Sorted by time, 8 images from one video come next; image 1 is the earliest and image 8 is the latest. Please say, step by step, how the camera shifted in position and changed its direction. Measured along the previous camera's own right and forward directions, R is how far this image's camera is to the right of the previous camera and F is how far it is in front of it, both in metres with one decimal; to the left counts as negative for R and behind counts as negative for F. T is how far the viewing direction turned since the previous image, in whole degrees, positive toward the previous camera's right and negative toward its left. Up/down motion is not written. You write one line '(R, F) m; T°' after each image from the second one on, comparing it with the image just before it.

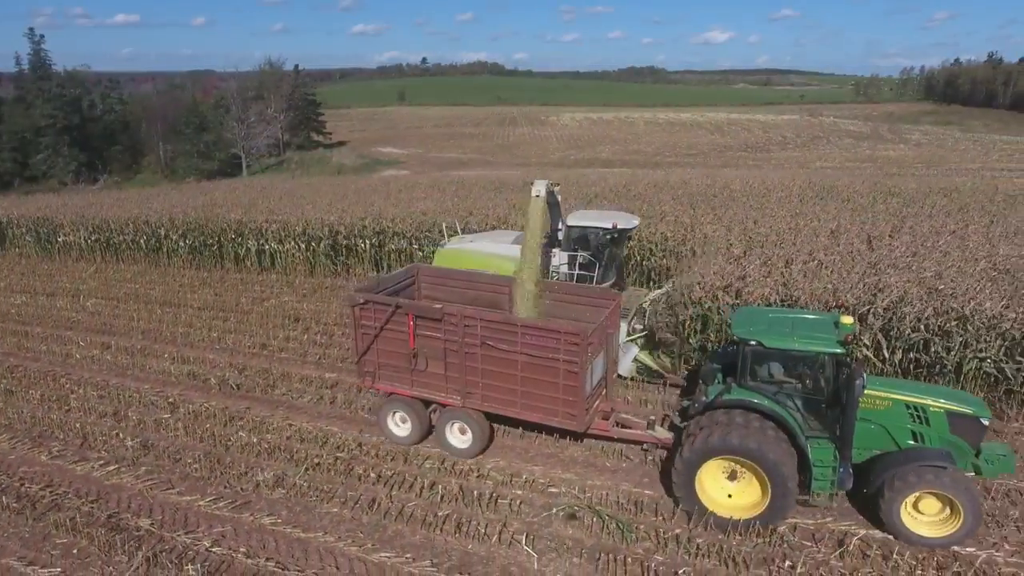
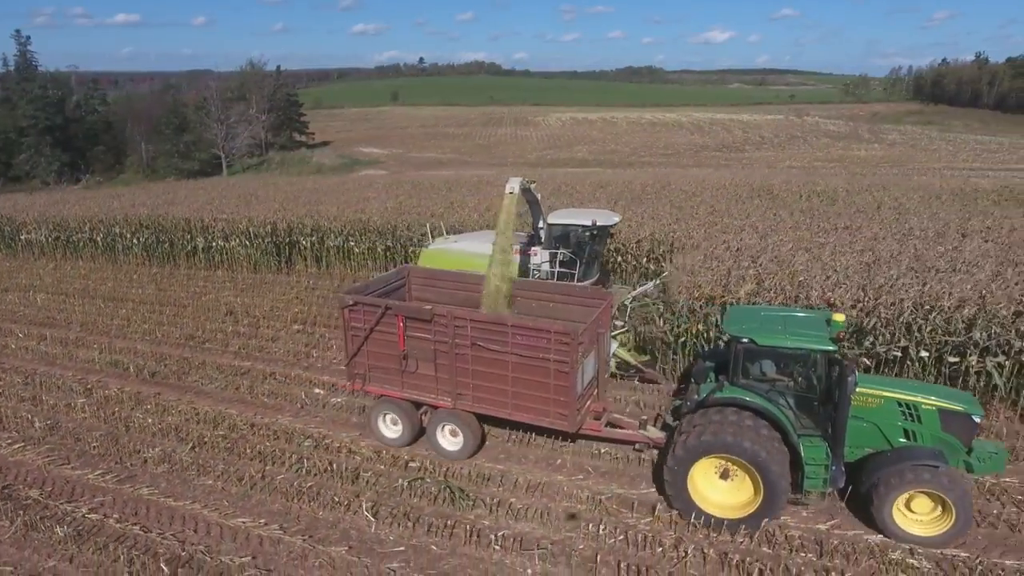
(+1.6, -0.6) m; 0°
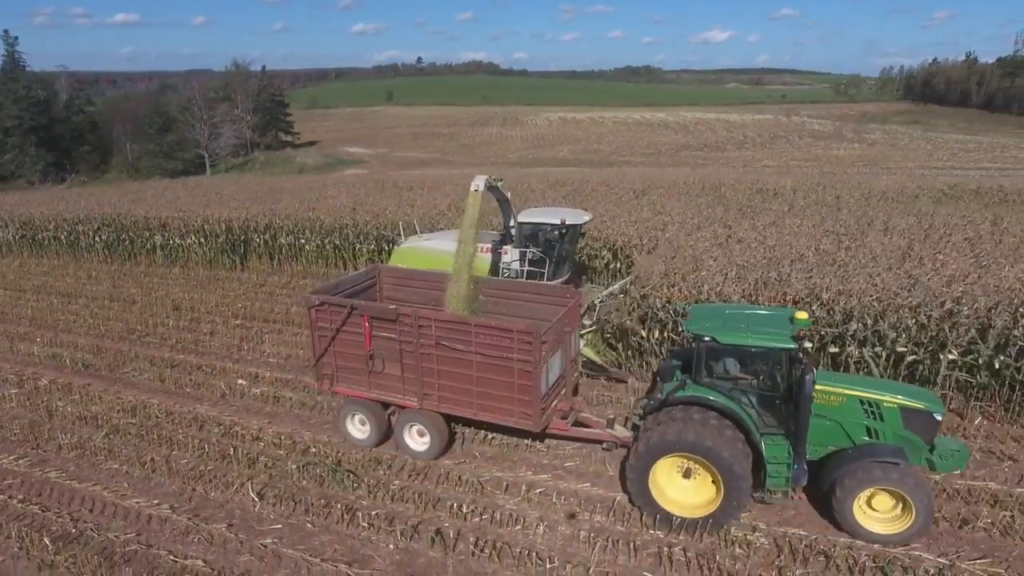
(+1.3, -0.4) m; 0°
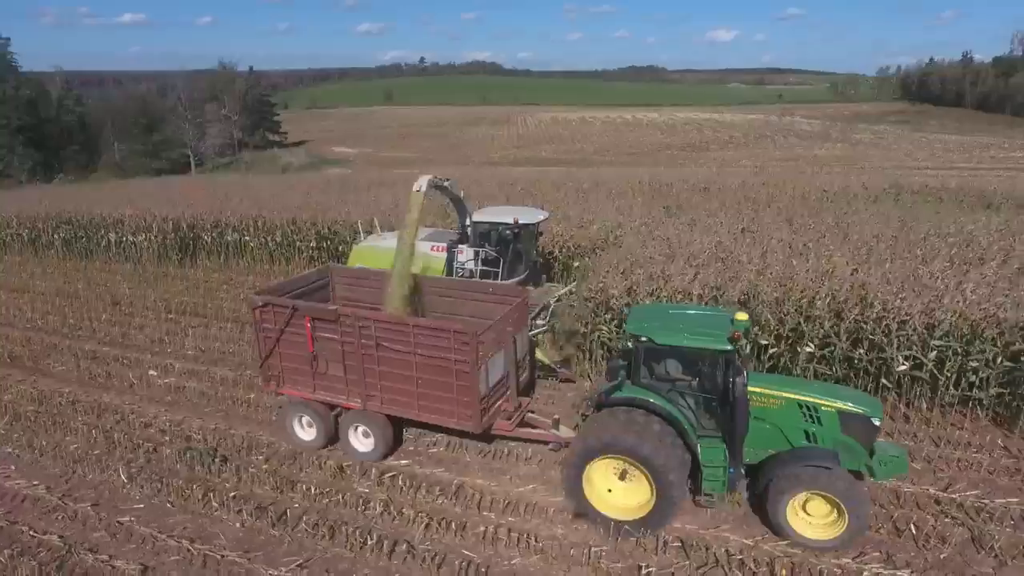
(+1.7, -0.3) m; -1°
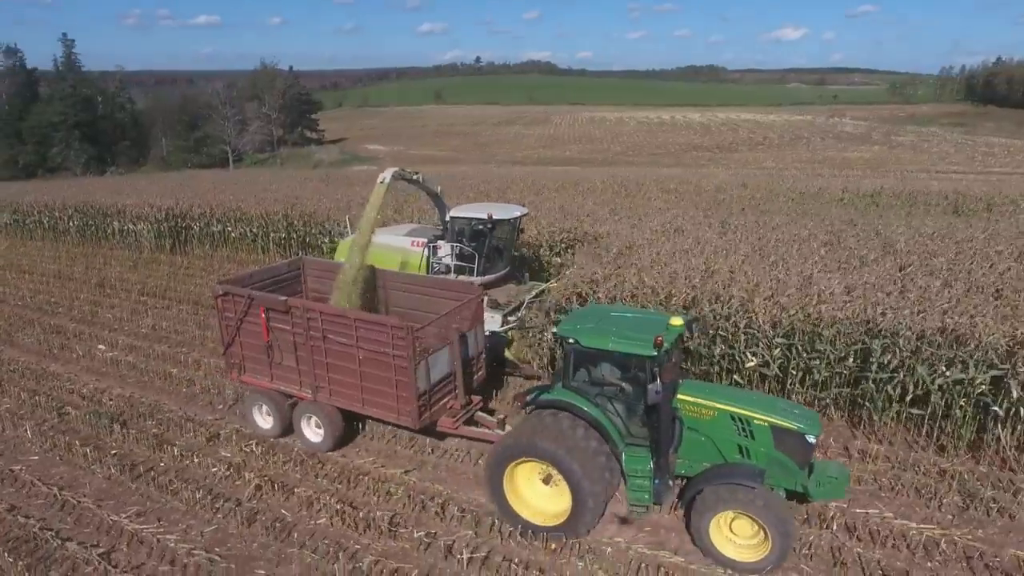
(+2.4, -0.4) m; -5°
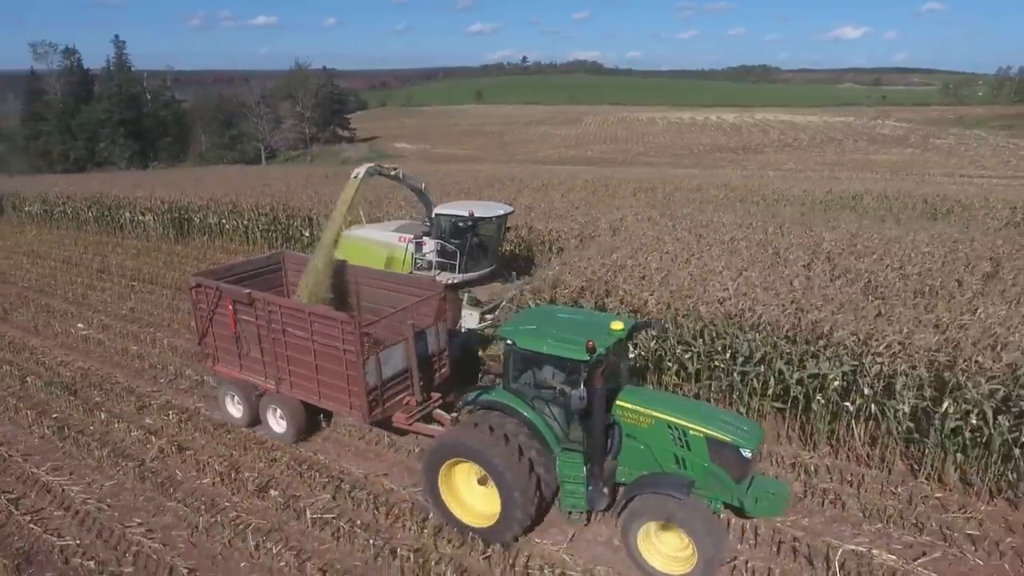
(+1.9, -0.4) m; -4°
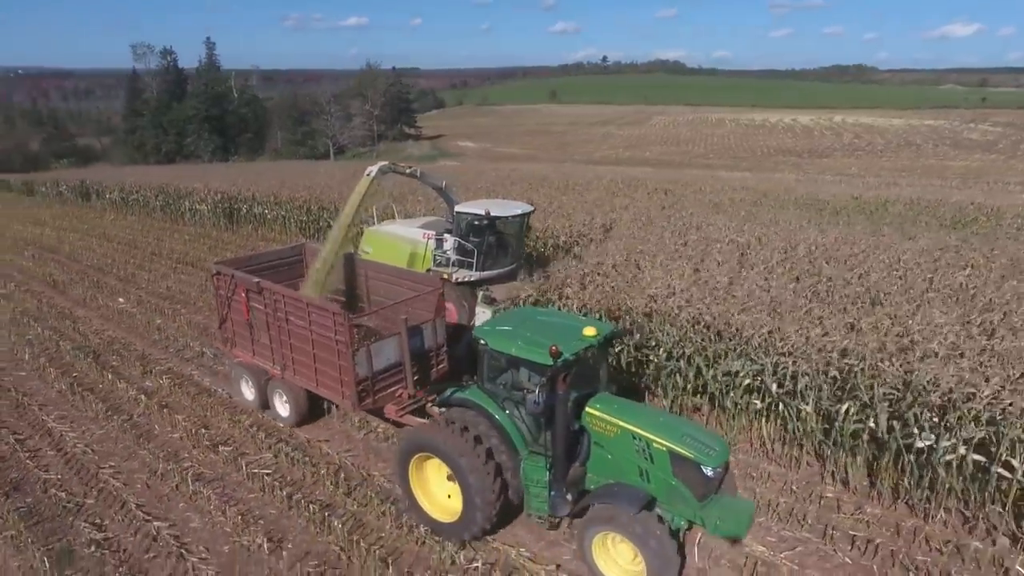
(+1.7, -0.5) m; -7°
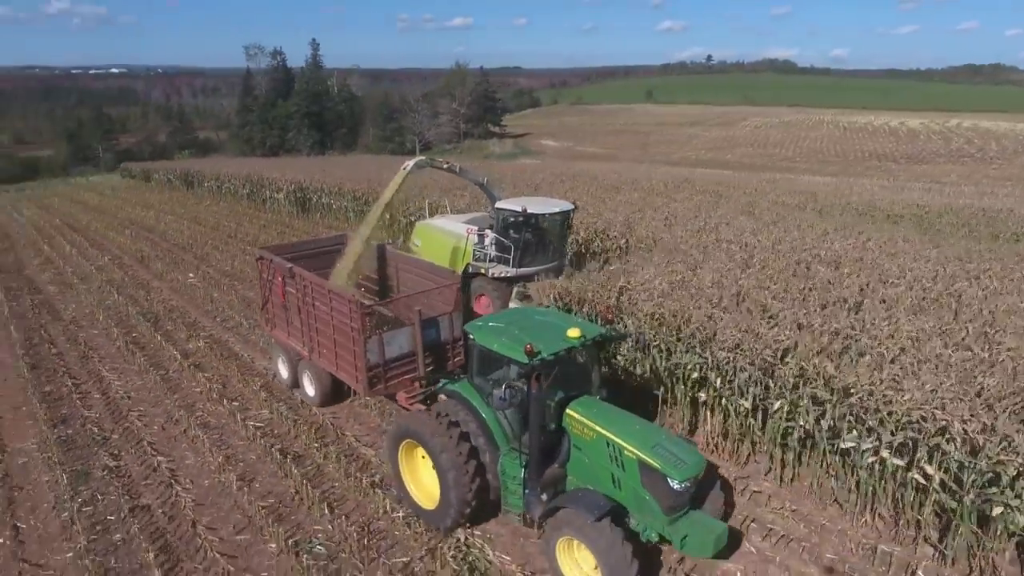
(+1.5, -0.5) m; -8°
